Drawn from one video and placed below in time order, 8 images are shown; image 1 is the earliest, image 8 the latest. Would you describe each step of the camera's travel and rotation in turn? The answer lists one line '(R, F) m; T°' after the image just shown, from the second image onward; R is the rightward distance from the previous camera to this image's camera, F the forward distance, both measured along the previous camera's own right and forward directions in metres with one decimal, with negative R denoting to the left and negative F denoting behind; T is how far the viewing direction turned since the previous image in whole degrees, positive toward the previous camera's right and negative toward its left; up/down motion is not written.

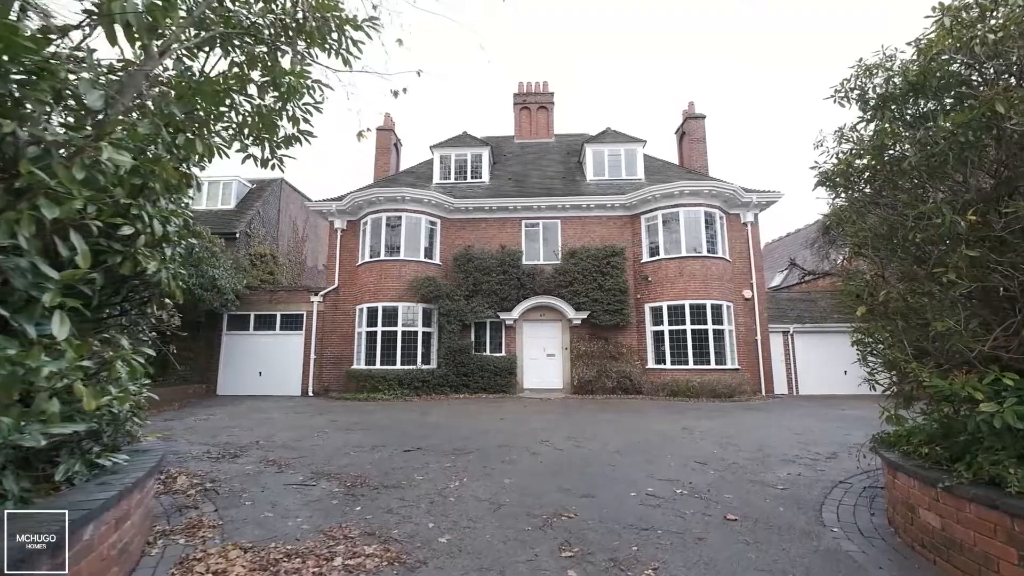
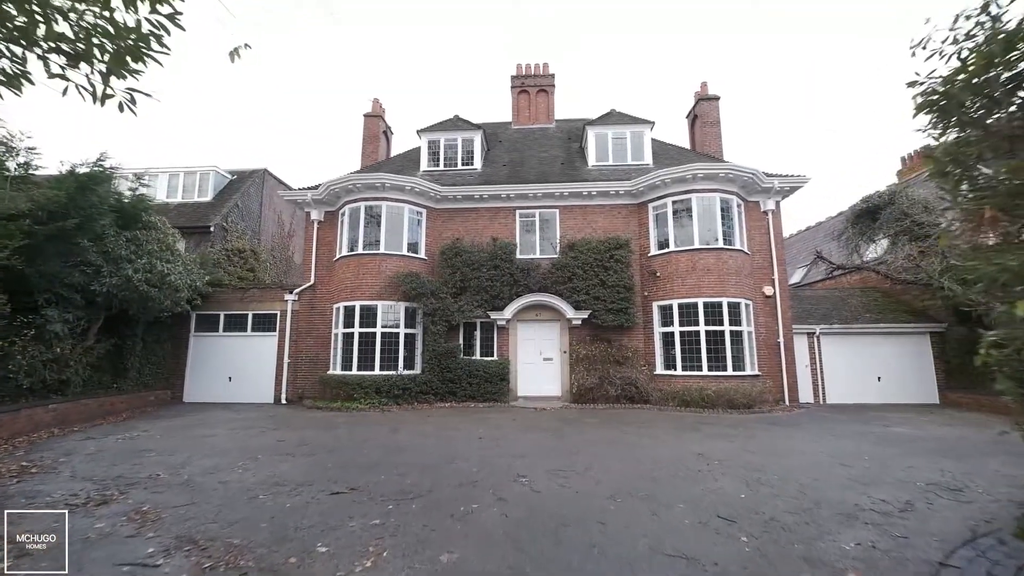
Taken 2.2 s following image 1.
(+0.6, +1.5) m; -1°
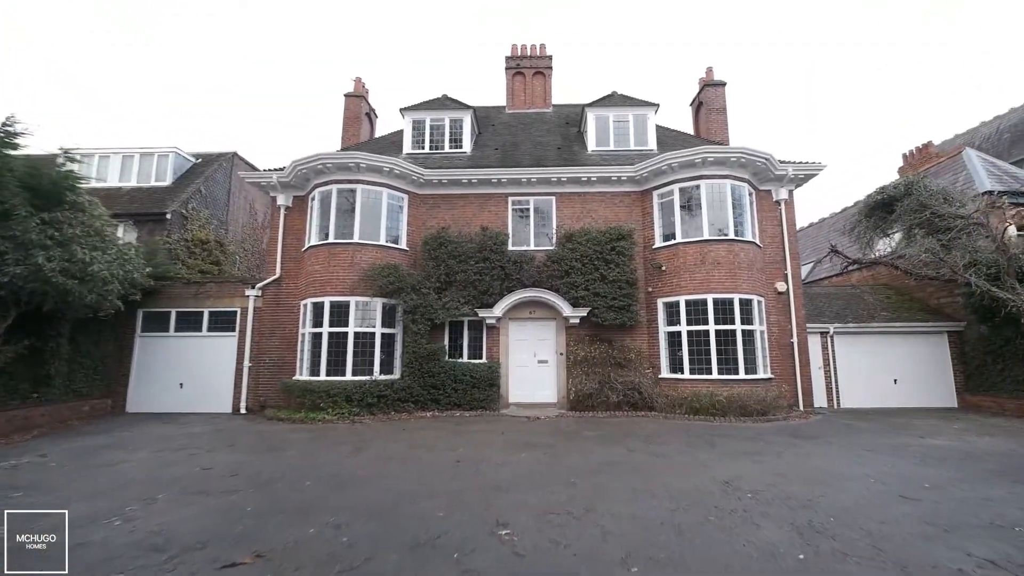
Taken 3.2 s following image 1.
(-0.1, +1.4) m; +2°
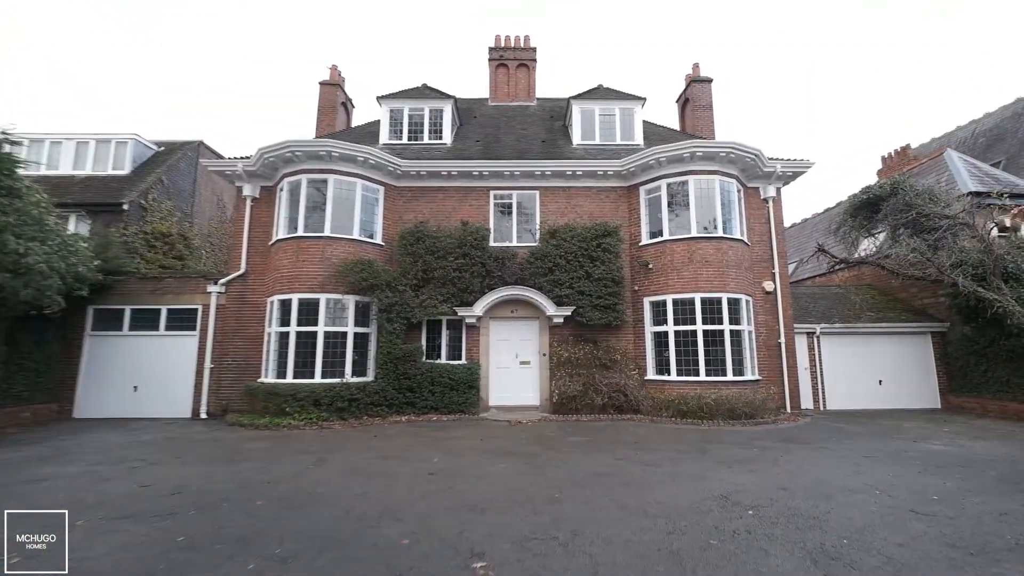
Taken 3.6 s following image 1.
(+0.1, +0.6) m; +2°
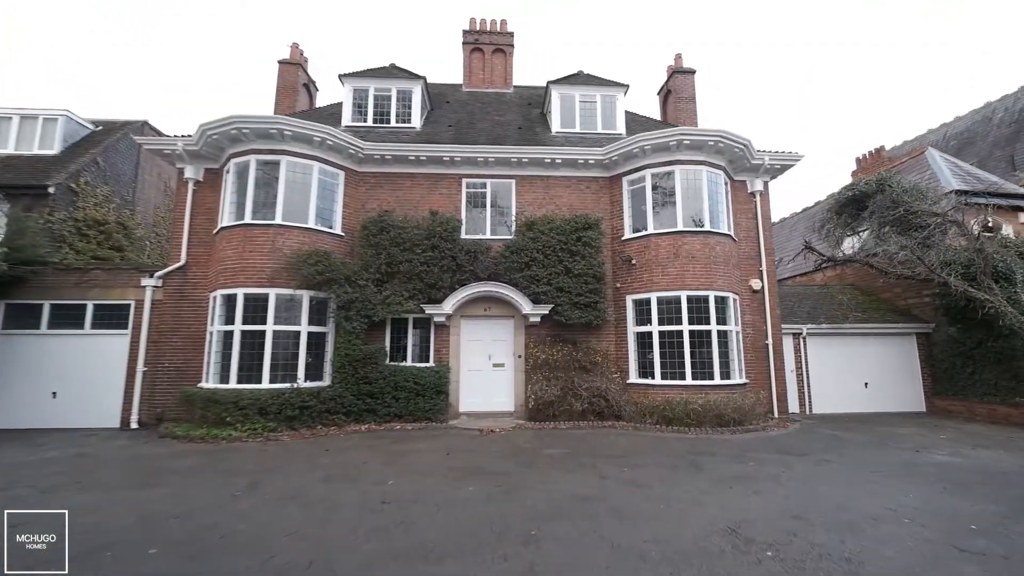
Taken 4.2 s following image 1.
(+0.2, +1.0) m; +3°
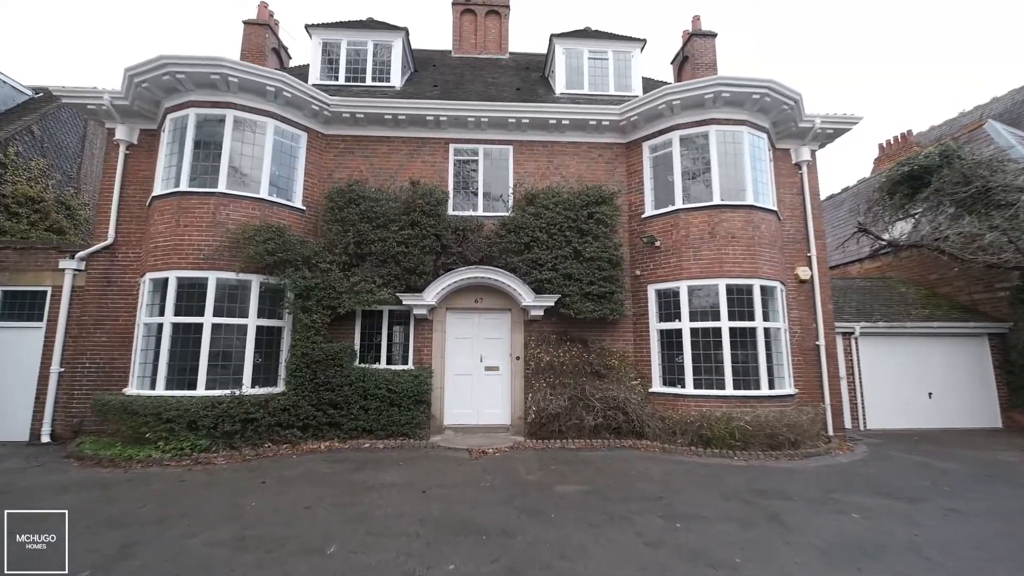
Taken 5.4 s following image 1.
(+0.1, +2.0) m; 0°
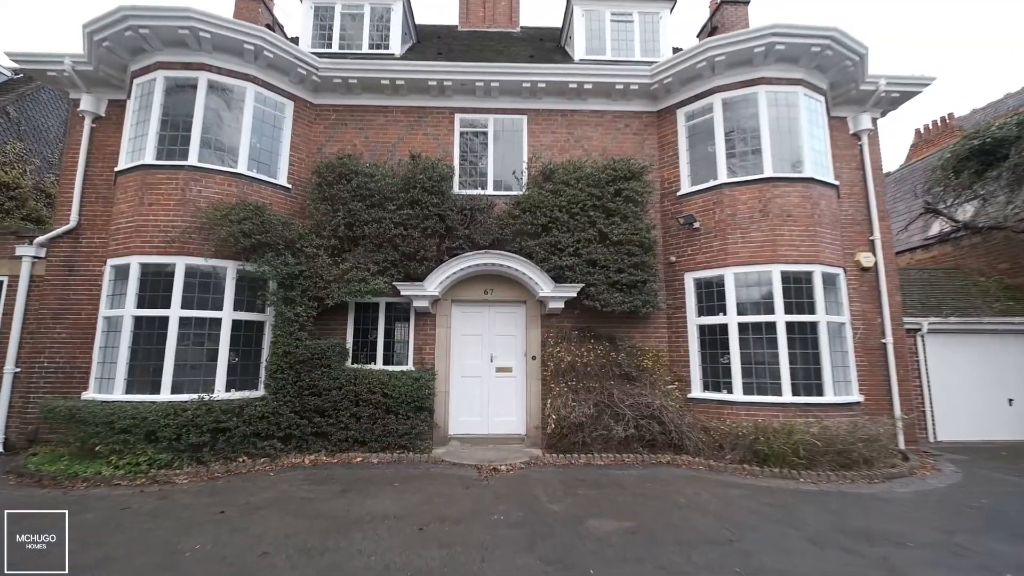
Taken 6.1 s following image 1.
(-0.2, +1.2) m; -1°
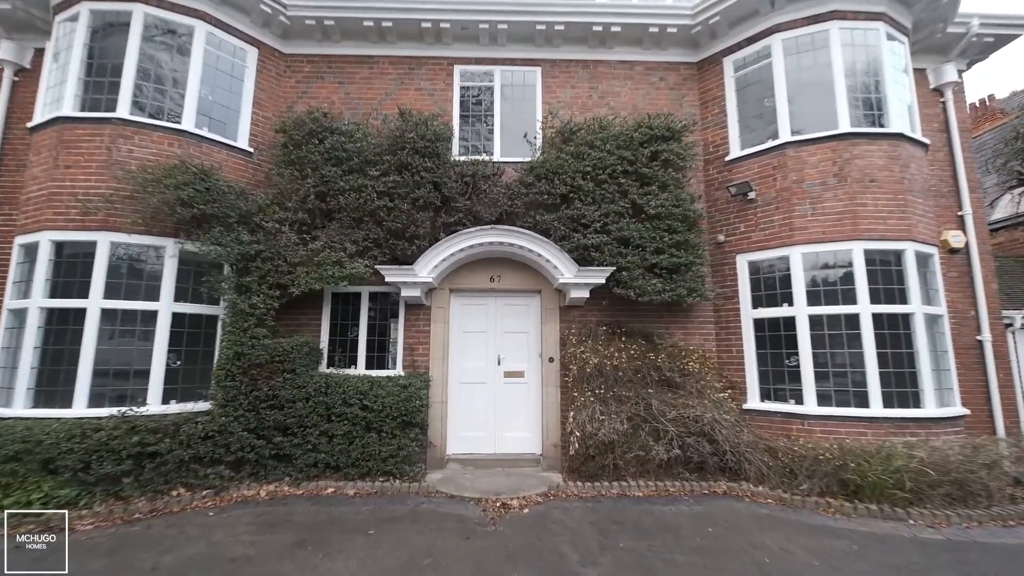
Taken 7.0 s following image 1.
(-0.2, +1.5) m; 0°
